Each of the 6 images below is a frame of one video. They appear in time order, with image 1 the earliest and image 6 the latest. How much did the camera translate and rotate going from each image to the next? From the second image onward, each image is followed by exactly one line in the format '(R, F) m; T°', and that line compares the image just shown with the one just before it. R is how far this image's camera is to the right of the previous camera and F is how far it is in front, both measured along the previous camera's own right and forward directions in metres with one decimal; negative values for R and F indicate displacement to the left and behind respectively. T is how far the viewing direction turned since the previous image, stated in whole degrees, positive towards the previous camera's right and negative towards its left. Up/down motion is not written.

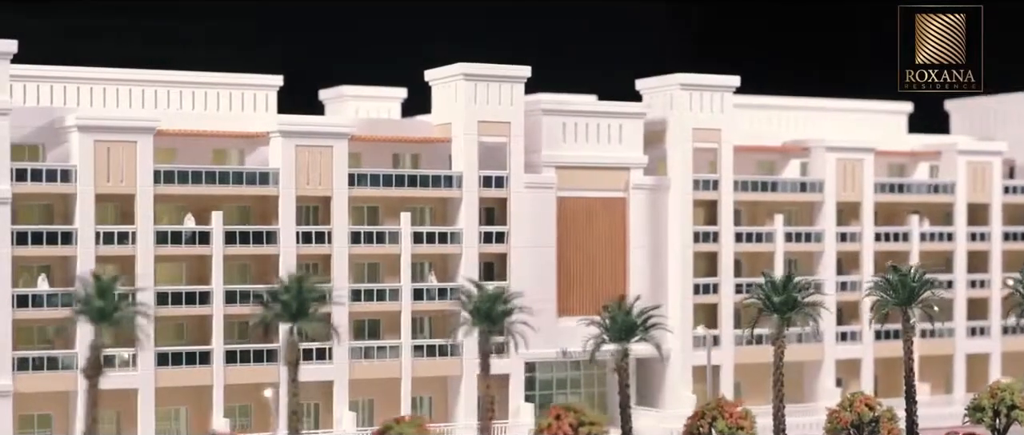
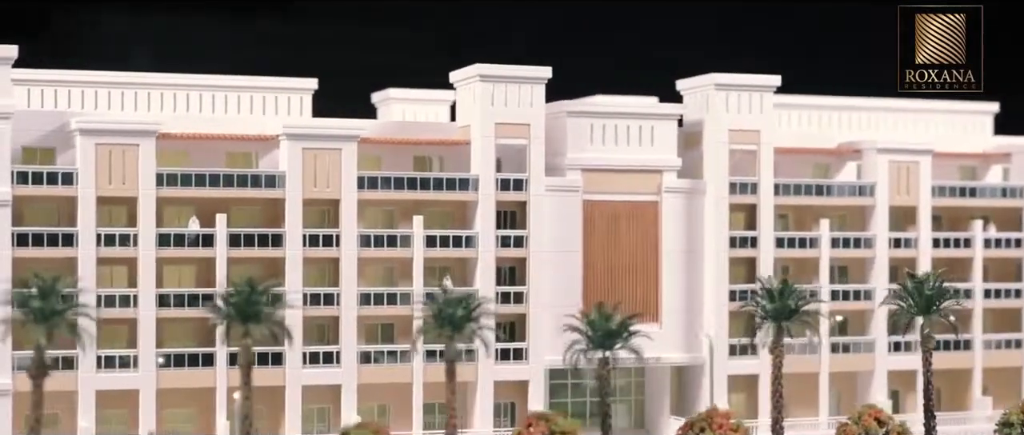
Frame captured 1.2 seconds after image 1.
(+8.2, +1.8) m; -8°
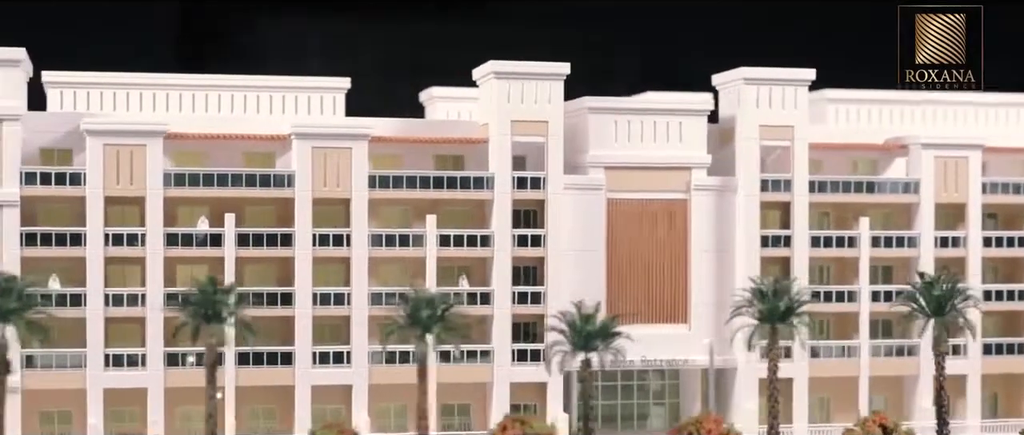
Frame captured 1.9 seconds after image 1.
(+7.0, +1.5) m; -7°
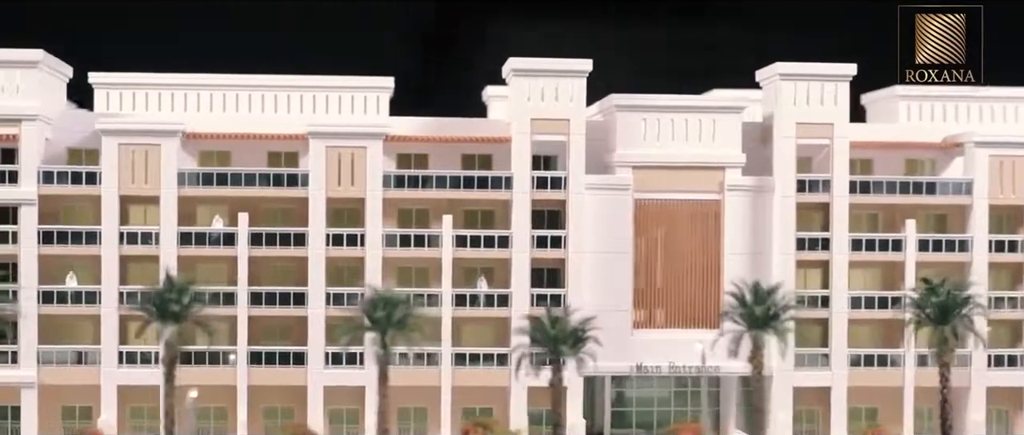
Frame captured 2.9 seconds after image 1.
(+8.7, +2.1) m; -8°
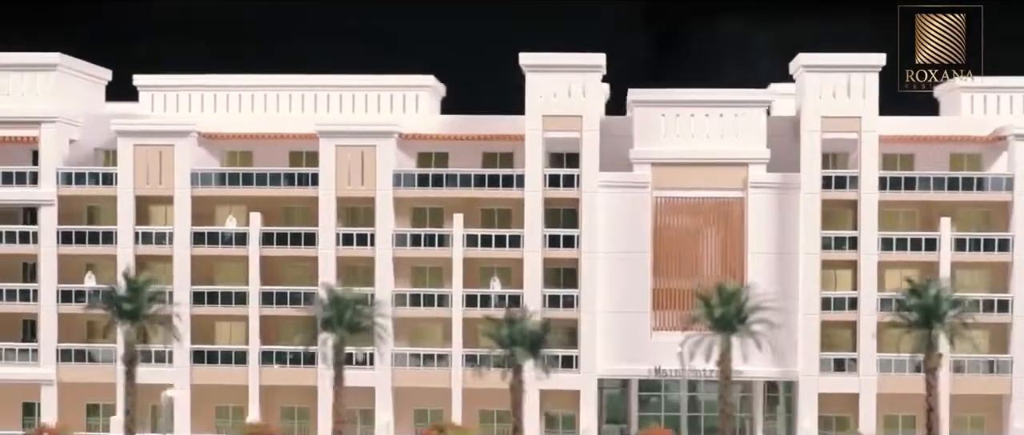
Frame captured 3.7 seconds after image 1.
(+8.6, +2.0) m; -8°
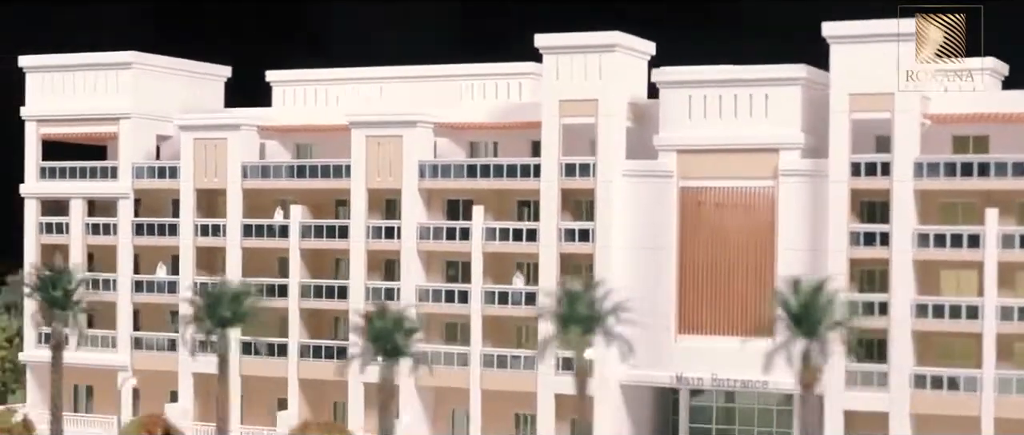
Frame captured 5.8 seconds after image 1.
(+21.7, +7.7) m; -22°
